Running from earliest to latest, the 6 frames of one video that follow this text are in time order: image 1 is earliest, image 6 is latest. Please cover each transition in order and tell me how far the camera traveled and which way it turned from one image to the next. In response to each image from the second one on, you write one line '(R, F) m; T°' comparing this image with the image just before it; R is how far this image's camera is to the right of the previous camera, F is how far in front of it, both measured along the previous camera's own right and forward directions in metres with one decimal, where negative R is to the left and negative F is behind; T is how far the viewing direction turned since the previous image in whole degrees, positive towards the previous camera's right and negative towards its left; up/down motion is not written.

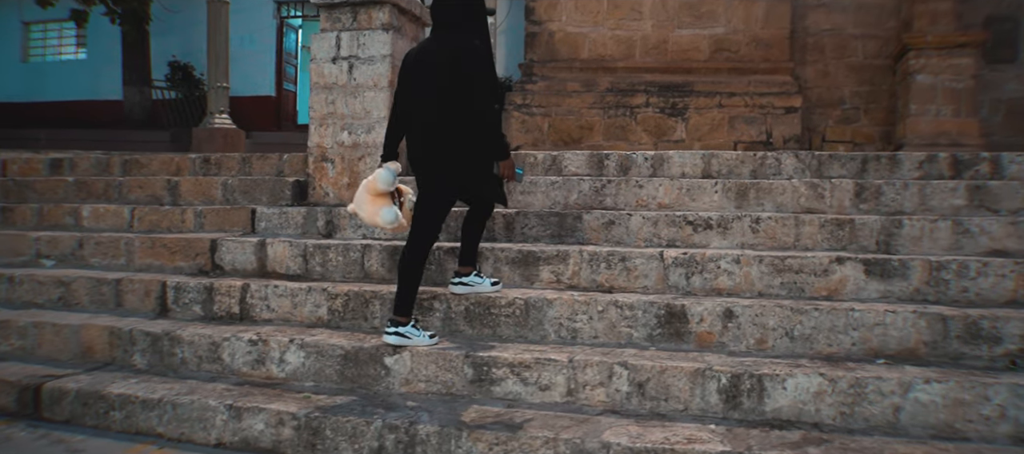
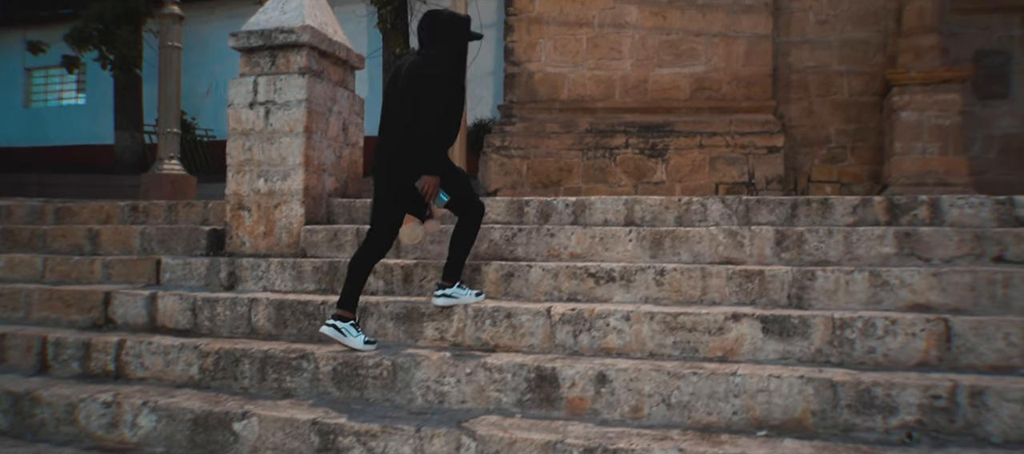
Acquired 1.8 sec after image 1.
(+0.7, +0.2) m; -3°
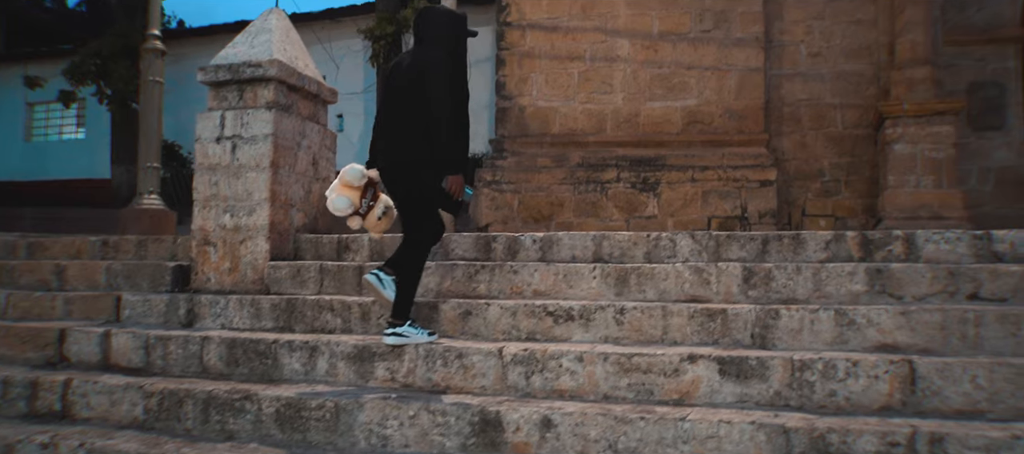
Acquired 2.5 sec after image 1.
(+0.3, +0.1) m; -1°
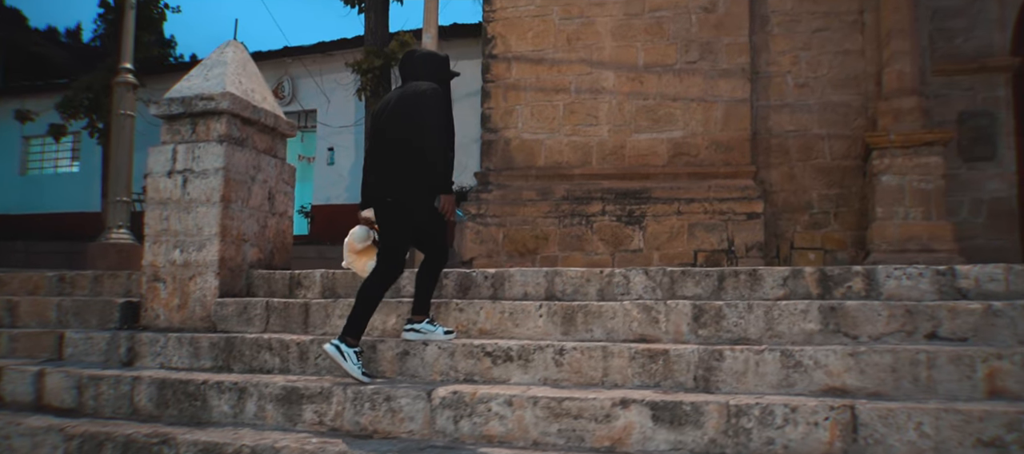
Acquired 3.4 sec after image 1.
(+0.4, +0.1) m; -1°
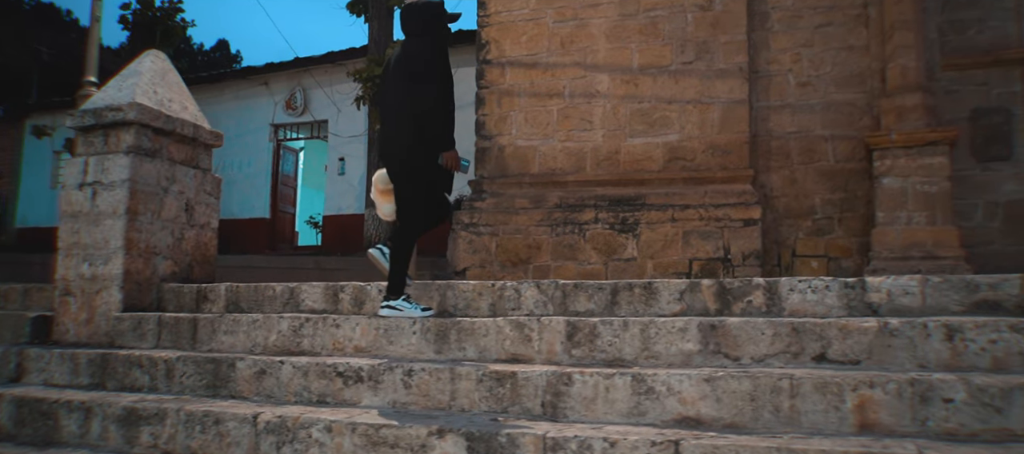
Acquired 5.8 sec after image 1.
(+1.0, +0.3) m; -5°
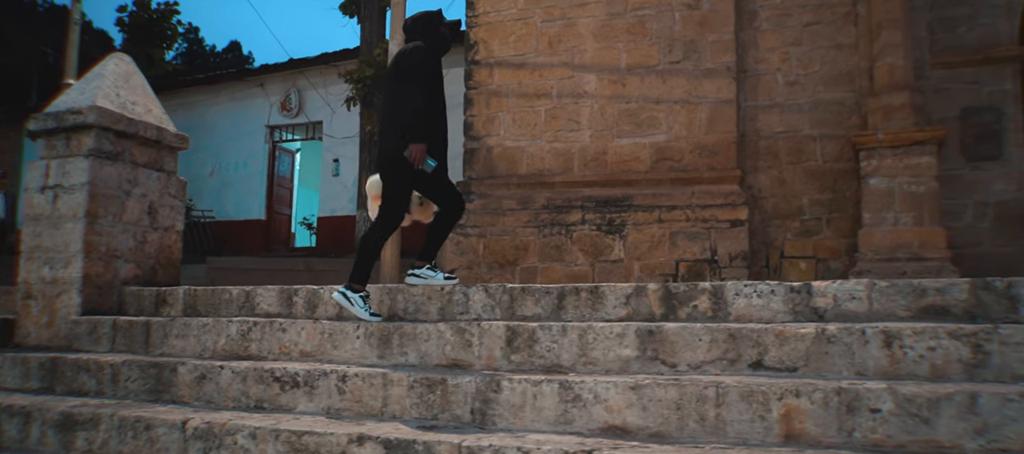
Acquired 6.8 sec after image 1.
(+0.3, 0.0) m; -1°
